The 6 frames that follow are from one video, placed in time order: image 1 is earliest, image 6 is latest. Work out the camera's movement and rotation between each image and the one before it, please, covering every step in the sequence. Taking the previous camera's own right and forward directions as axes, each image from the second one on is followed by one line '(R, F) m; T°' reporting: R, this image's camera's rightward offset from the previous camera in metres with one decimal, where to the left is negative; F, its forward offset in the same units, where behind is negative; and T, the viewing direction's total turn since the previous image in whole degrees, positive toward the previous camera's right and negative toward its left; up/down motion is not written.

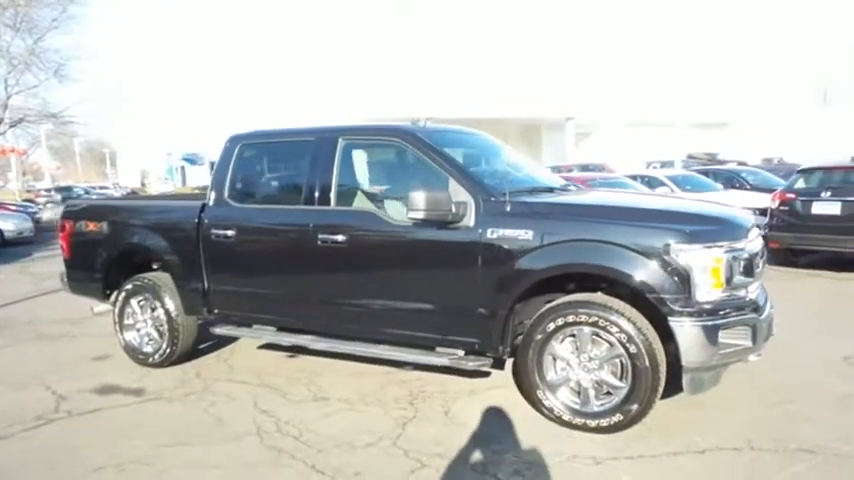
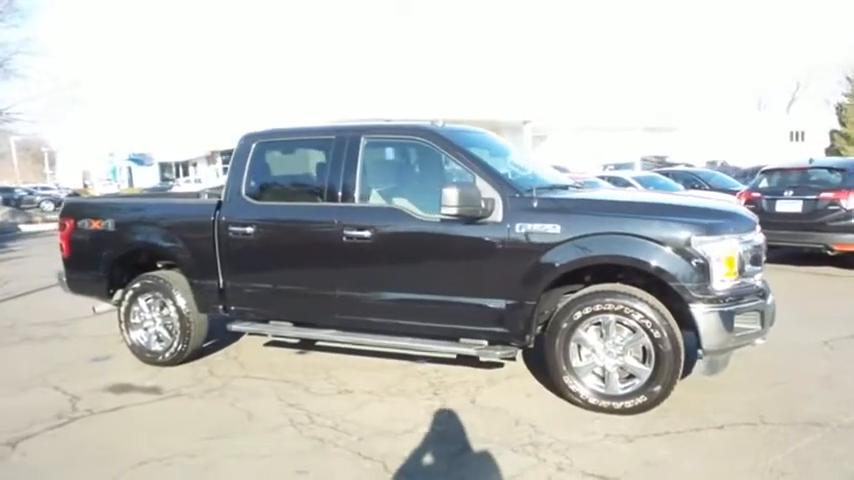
(-0.6, -0.2) m; +5°
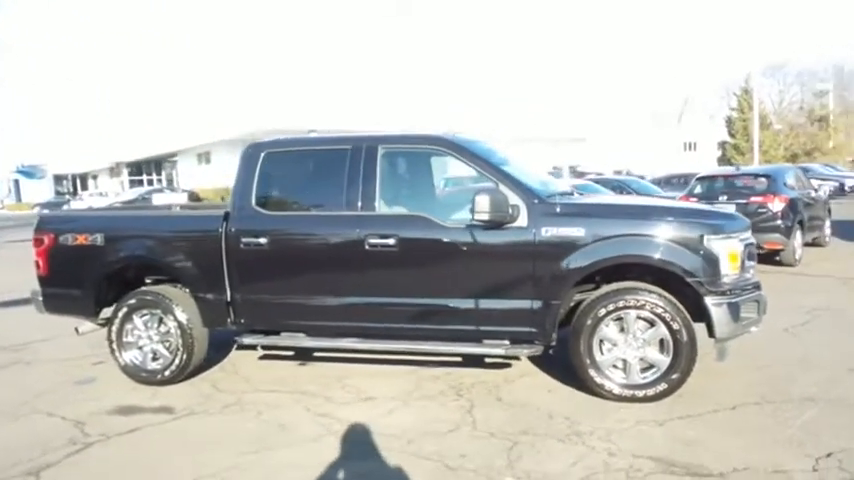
(-0.9, -0.1) m; +9°
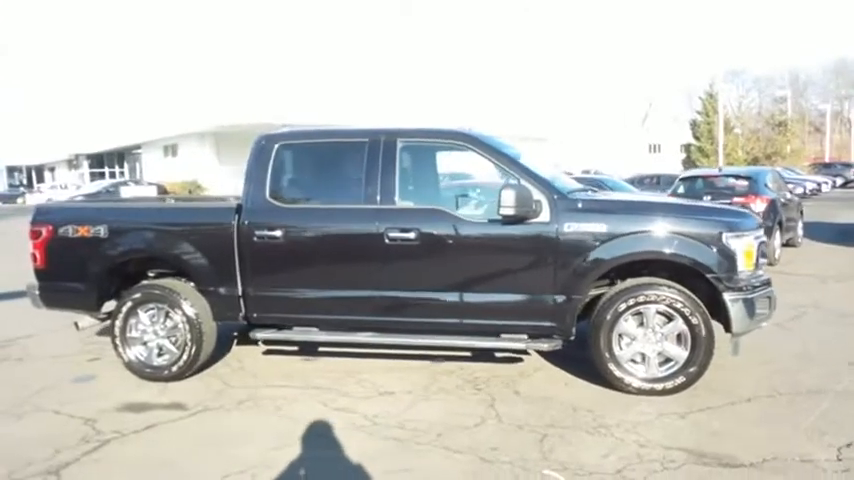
(-0.4, 0.0) m; +4°
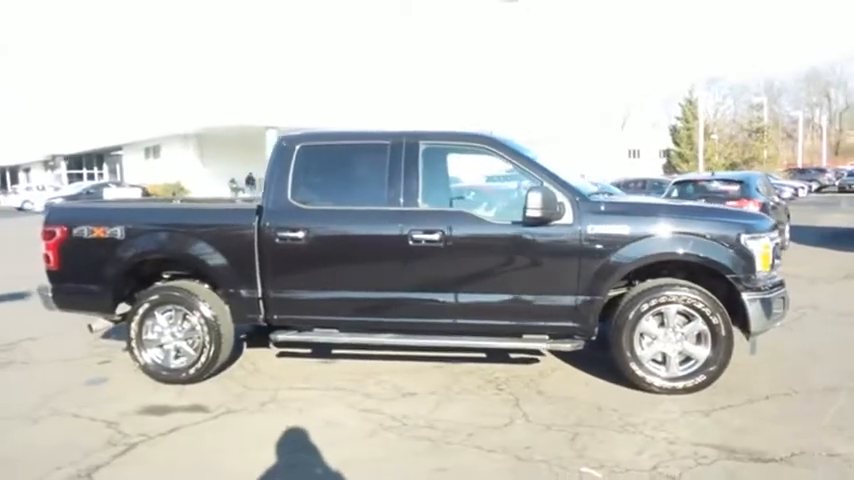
(-0.4, 0.0) m; +2°
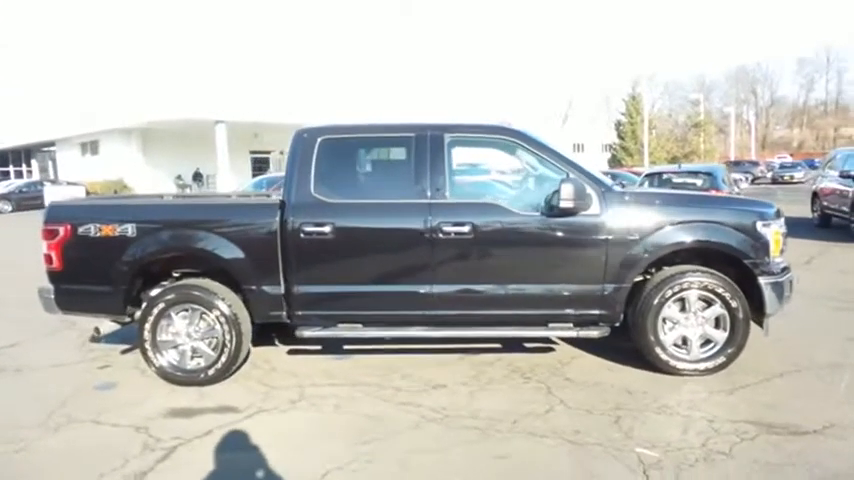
(-0.7, 0.0) m; +6°
